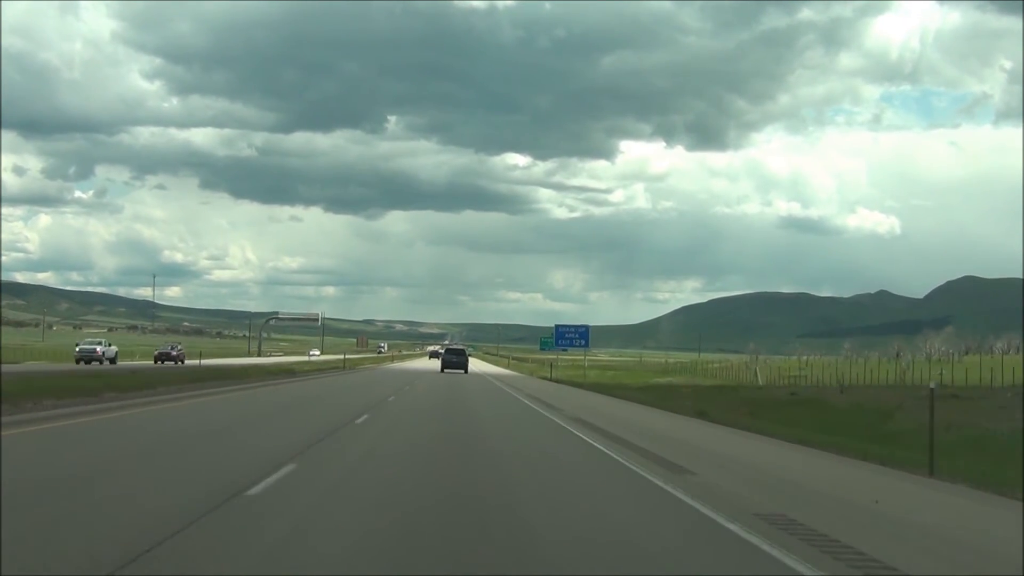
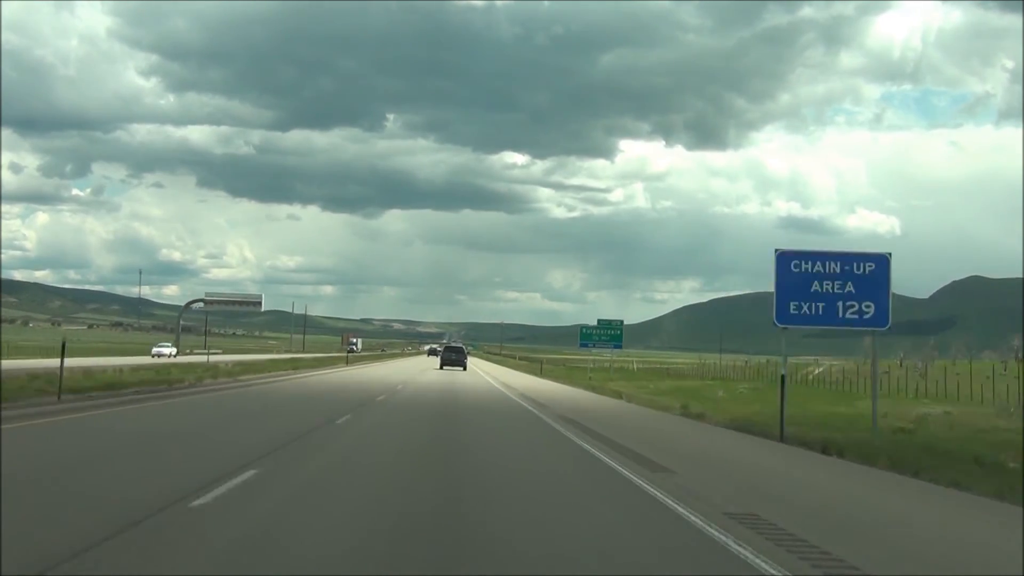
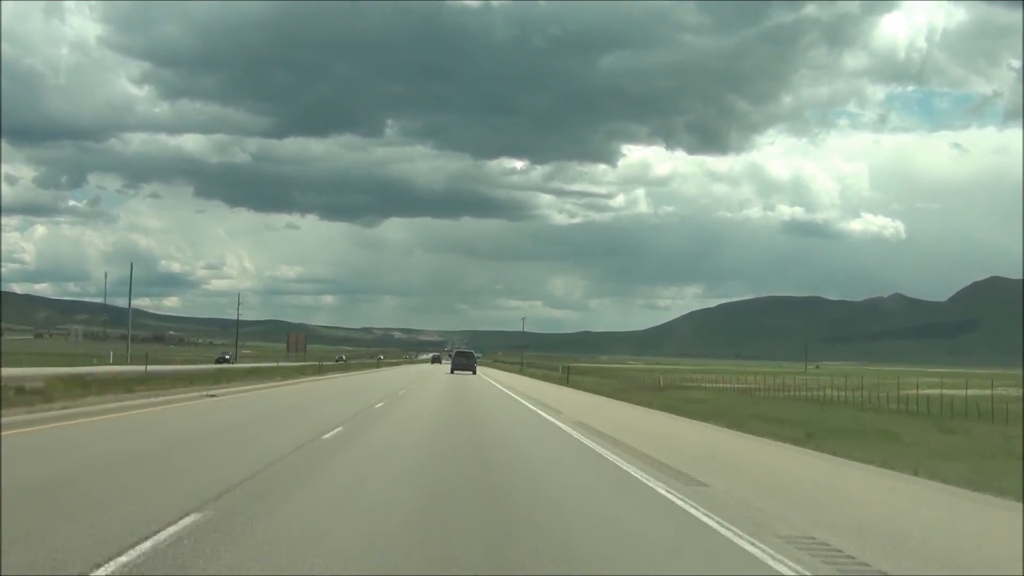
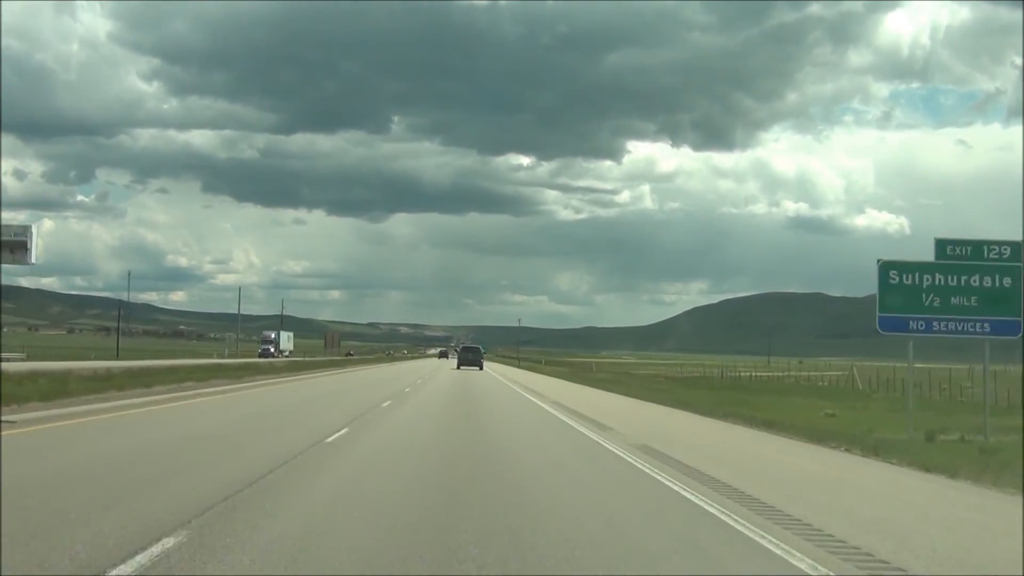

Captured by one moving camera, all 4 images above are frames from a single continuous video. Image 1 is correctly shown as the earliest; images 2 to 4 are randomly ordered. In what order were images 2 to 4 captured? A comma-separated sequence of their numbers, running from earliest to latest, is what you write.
2, 4, 3
